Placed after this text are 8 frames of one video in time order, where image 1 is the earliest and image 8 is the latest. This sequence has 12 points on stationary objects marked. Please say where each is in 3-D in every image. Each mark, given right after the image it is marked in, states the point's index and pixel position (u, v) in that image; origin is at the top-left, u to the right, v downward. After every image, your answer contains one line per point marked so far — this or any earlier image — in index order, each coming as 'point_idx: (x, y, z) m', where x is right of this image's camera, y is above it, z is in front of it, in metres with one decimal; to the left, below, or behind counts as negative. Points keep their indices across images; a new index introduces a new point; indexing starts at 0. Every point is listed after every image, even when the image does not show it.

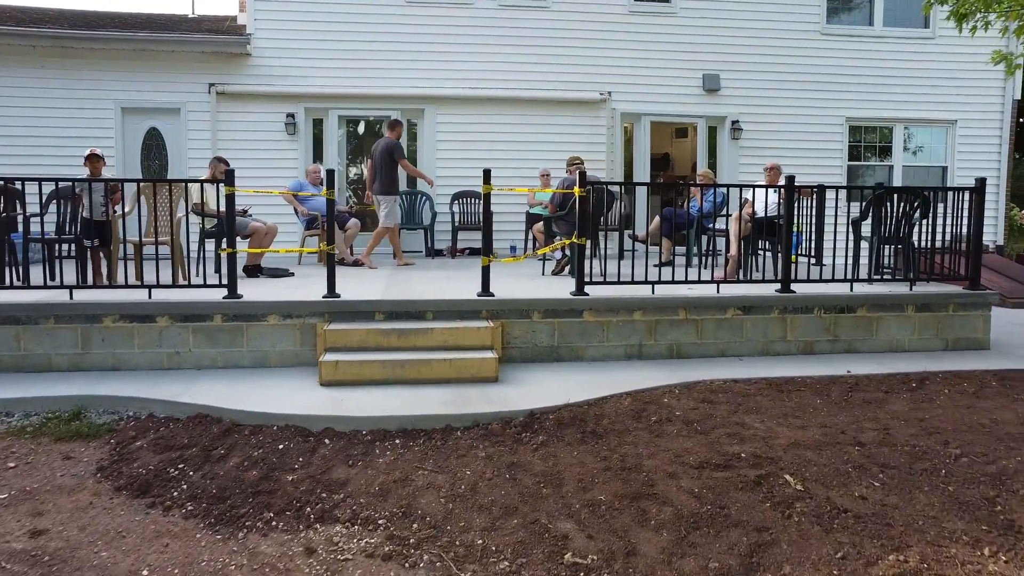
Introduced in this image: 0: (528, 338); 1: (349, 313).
0: (+0.1, -0.3, +5.4) m
1: (-1.0, -0.2, +5.2) m
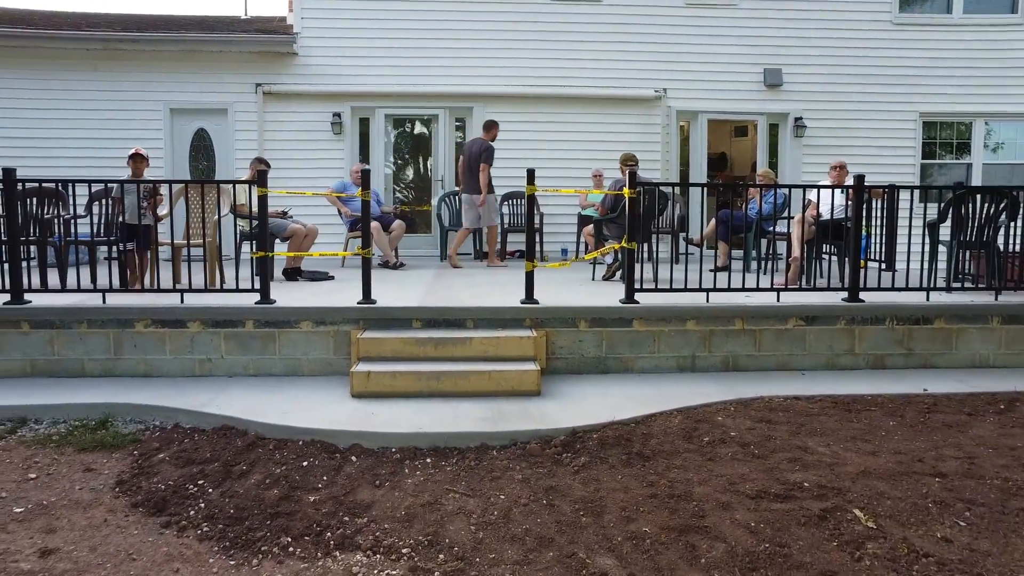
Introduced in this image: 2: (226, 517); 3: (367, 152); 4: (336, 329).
0: (+0.4, -0.4, +5.1) m
1: (-0.8, -0.2, +4.9) m
2: (-1.1, -0.9, +3.2) m
3: (-1.7, +1.6, +9.4) m
4: (-1.1, -0.2, +5.0) m
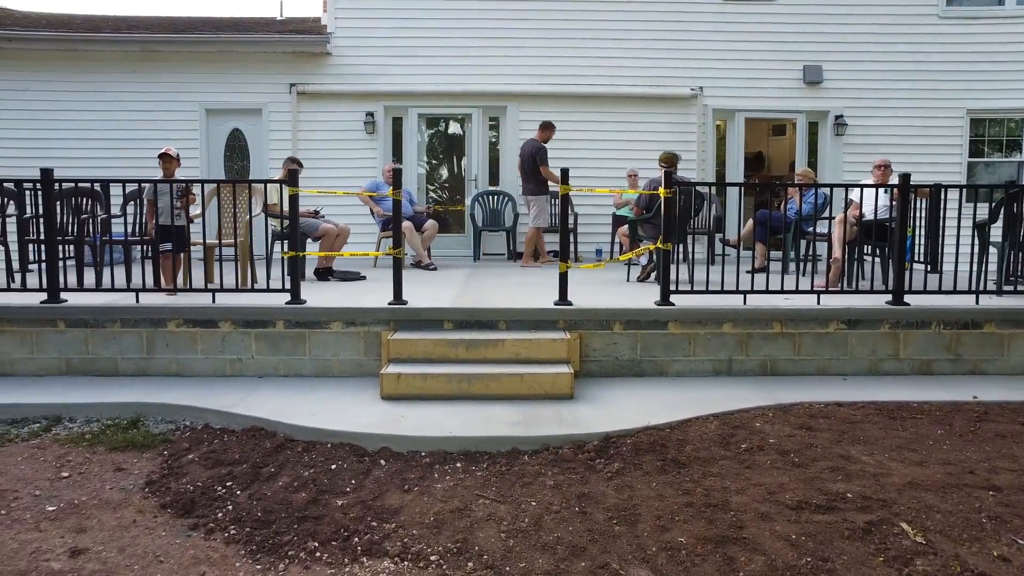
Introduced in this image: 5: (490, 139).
0: (+0.6, -0.4, +5.0) m
1: (-0.6, -0.2, +4.9) m
2: (-1.0, -0.9, +3.2) m
3: (-1.3, +1.6, +9.4) m
4: (-0.9, -0.2, +4.9) m
5: (-0.2, +1.7, +9.4) m
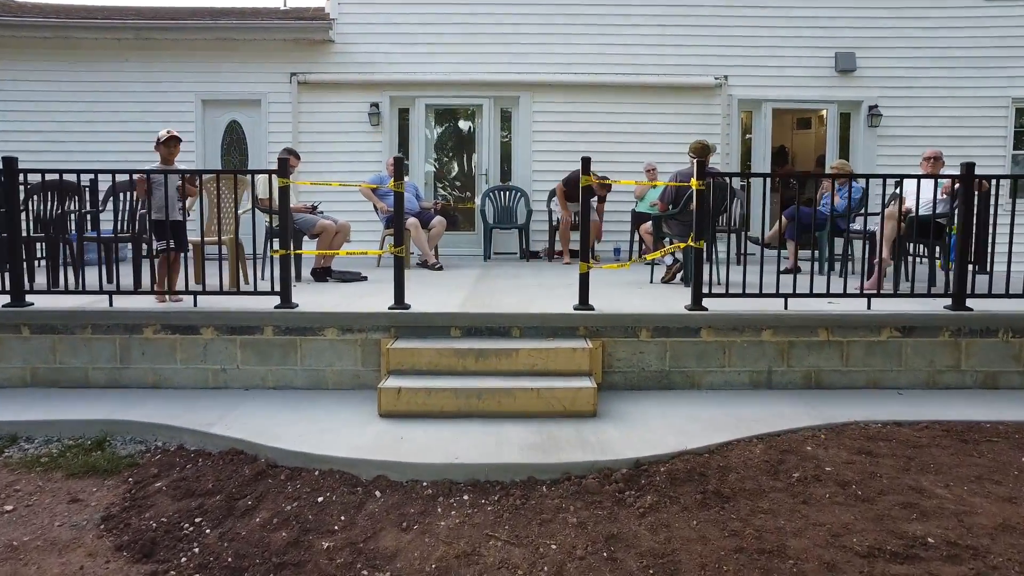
0: (+0.6, -0.4, +4.5) m
1: (-0.5, -0.2, +4.4) m
2: (-1.0, -0.9, +2.7) m
3: (-1.1, +1.6, +8.9) m
4: (-0.8, -0.3, +4.4) m
5: (-0.1, +1.7, +8.9) m
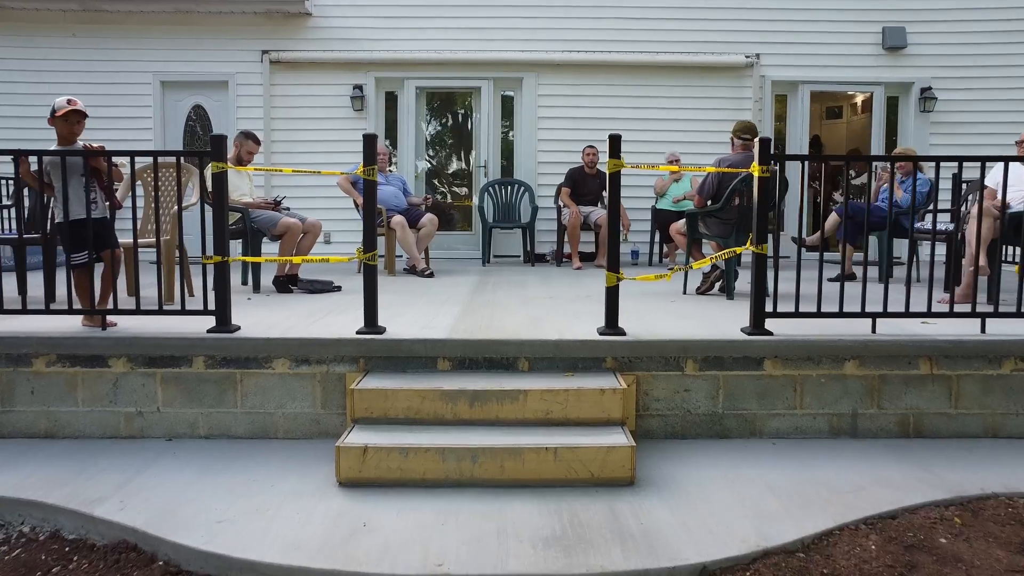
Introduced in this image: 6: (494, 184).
0: (+0.7, -0.5, +3.4) m
1: (-0.5, -0.3, +3.3) m
2: (-0.9, -1.0, +1.7) m
3: (-1.1, +1.5, +7.8) m
4: (-0.8, -0.3, +3.4) m
5: (-0.1, +1.6, +7.8) m
6: (-0.2, +0.9, +7.4) m
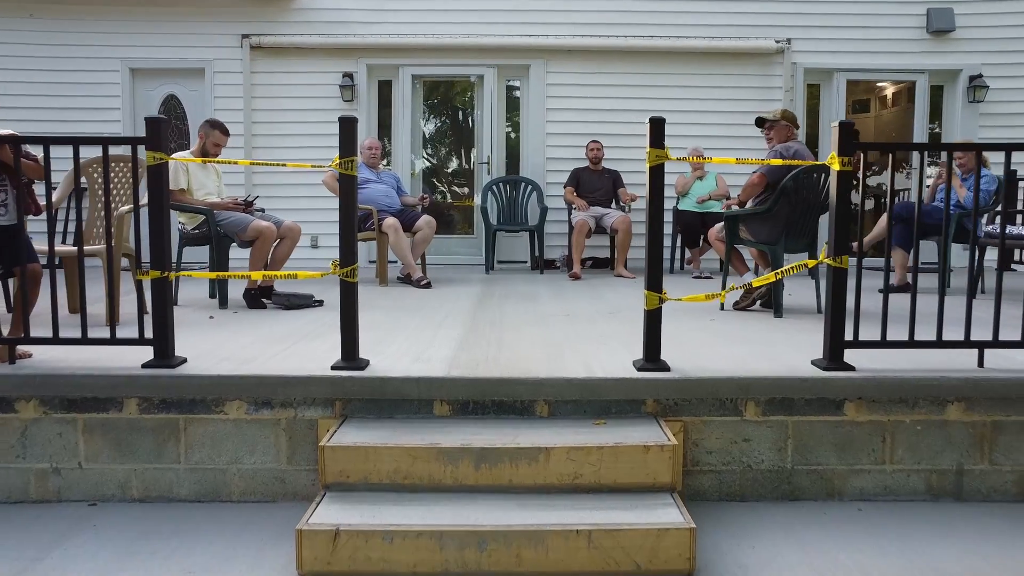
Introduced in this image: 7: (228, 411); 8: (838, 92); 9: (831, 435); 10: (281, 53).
0: (+0.7, -0.5, +2.7) m
1: (-0.4, -0.4, +2.6) m
2: (-0.9, -1.1, +0.9) m
3: (-1.1, +1.4, +7.1) m
4: (-0.7, -0.4, +2.7) m
5: (0.0, +1.5, +7.1) m
6: (-0.1, +0.9, +6.7) m
7: (-0.9, -0.4, +2.7) m
8: (+2.8, +1.7, +7.0) m
9: (+1.1, -0.5, +2.7) m
10: (-1.9, +2.0, +6.9) m
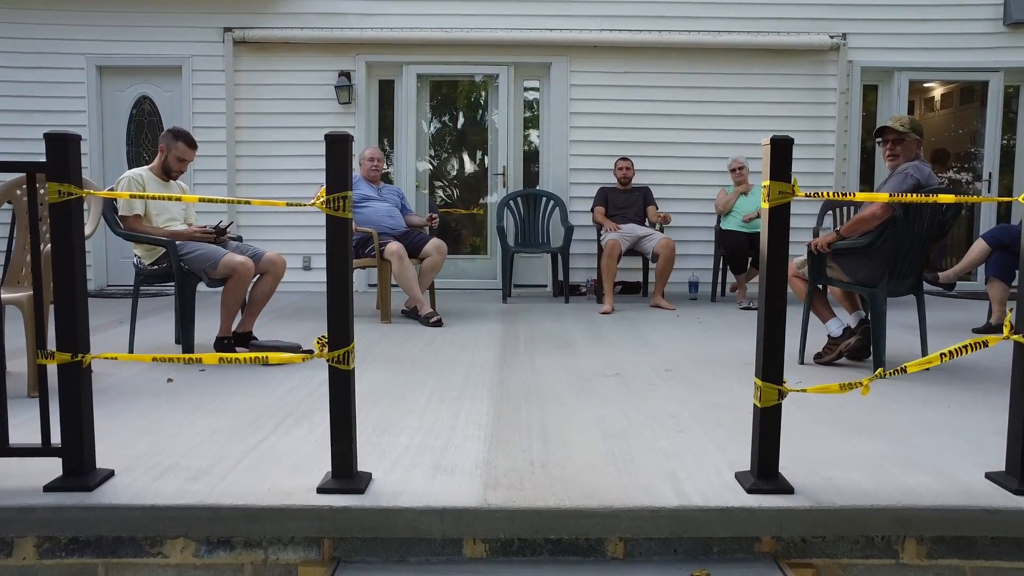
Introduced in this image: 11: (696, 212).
0: (+0.9, -0.8, +1.9) m
1: (-0.3, -0.6, +1.8) m
2: (-0.7, -1.3, +0.1) m
3: (-0.9, +1.2, +6.3) m
4: (-0.6, -0.6, +1.8) m
5: (+0.1, +1.3, +6.3) m
6: (0.0, +0.7, +5.9) m
7: (-0.8, -0.6, +1.8) m
8: (+2.9, +1.5, +6.2) m
9: (+1.2, -0.7, +1.9) m
10: (-1.8, +1.8, +6.1) m
11: (+1.4, +0.6, +6.3) m
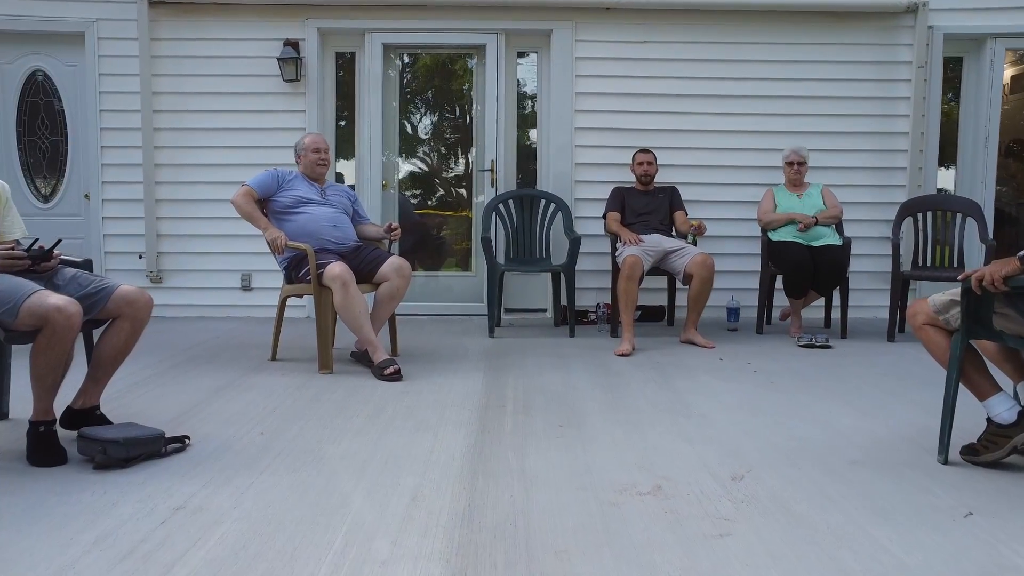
0: (+0.8, -0.9, +0.6) m
1: (-0.3, -0.7, +0.5) m
2: (-0.8, -1.4, -1.2) m
3: (-1.0, +1.1, +5.0) m
4: (-0.6, -0.8, +0.5) m
5: (0.0, +1.2, +5.0) m
6: (0.0, +0.5, +4.6) m
7: (-0.8, -0.8, +0.5) m
8: (+2.8, +1.3, +4.9) m
9: (+1.2, -0.8, +0.6) m
10: (-1.8, +1.6, +4.8) m
11: (+1.4, +0.4, +5.0) m
